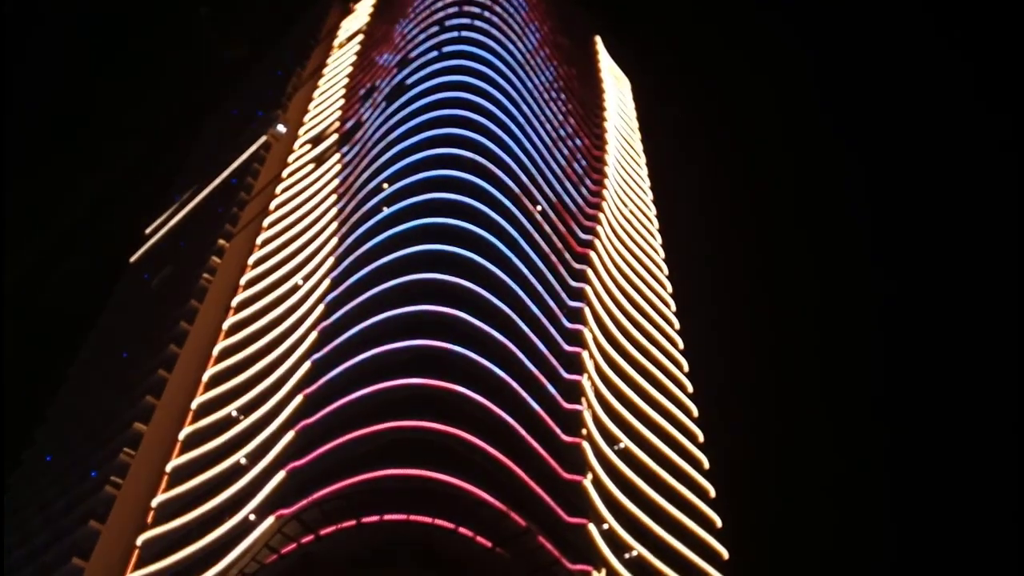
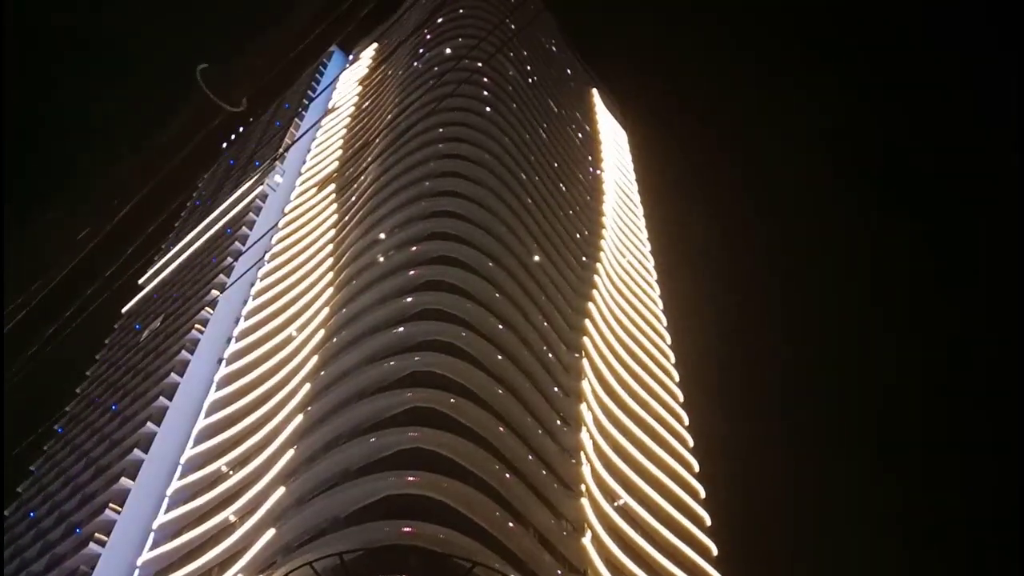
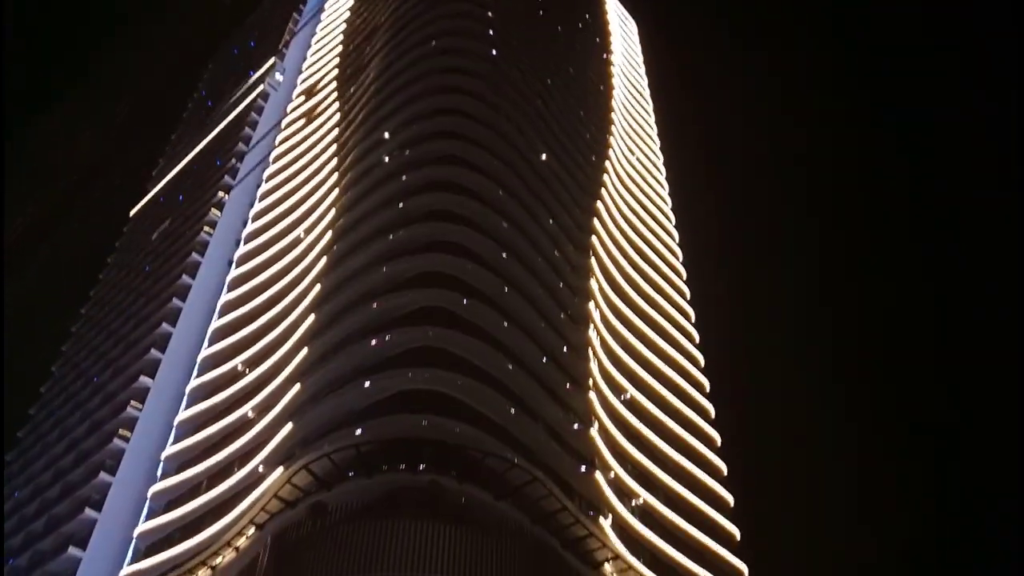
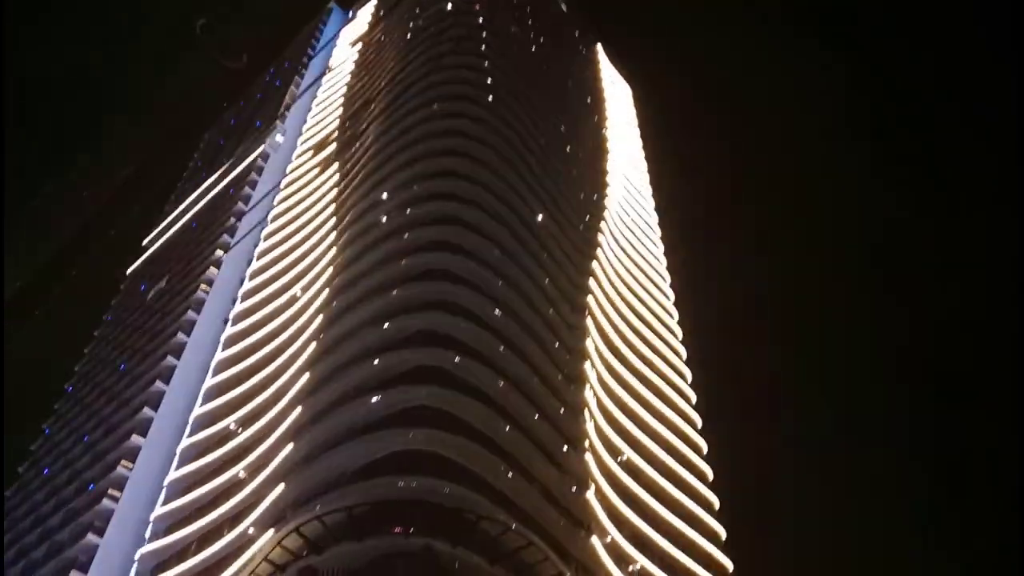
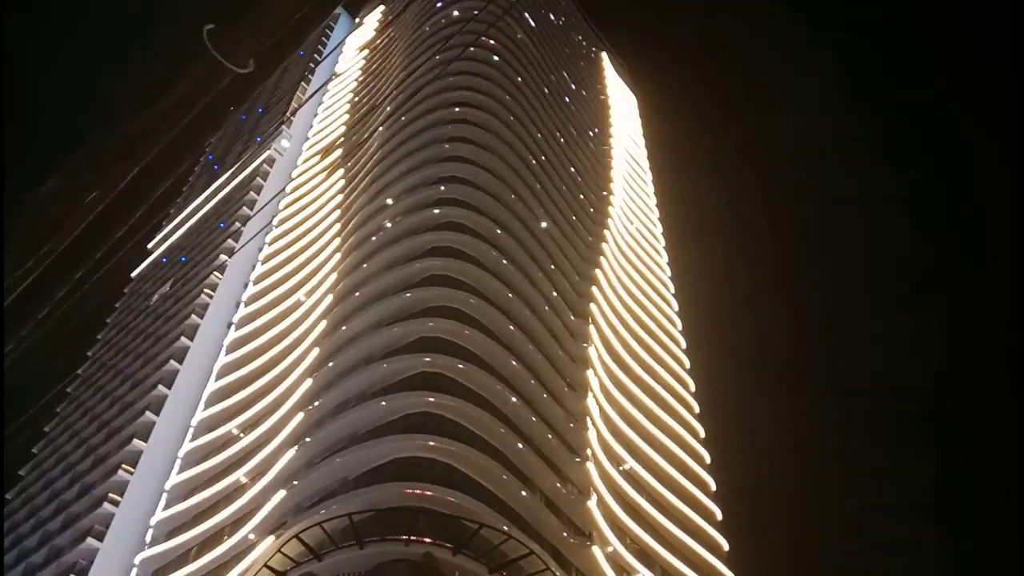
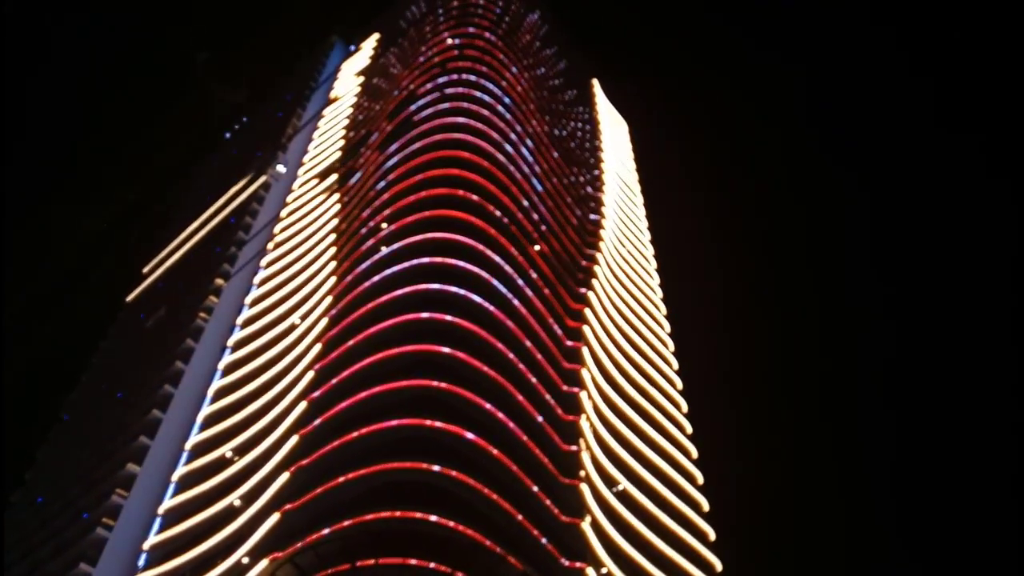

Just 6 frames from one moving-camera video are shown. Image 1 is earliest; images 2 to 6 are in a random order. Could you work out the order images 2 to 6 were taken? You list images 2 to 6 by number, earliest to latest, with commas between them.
6, 5, 2, 4, 3
